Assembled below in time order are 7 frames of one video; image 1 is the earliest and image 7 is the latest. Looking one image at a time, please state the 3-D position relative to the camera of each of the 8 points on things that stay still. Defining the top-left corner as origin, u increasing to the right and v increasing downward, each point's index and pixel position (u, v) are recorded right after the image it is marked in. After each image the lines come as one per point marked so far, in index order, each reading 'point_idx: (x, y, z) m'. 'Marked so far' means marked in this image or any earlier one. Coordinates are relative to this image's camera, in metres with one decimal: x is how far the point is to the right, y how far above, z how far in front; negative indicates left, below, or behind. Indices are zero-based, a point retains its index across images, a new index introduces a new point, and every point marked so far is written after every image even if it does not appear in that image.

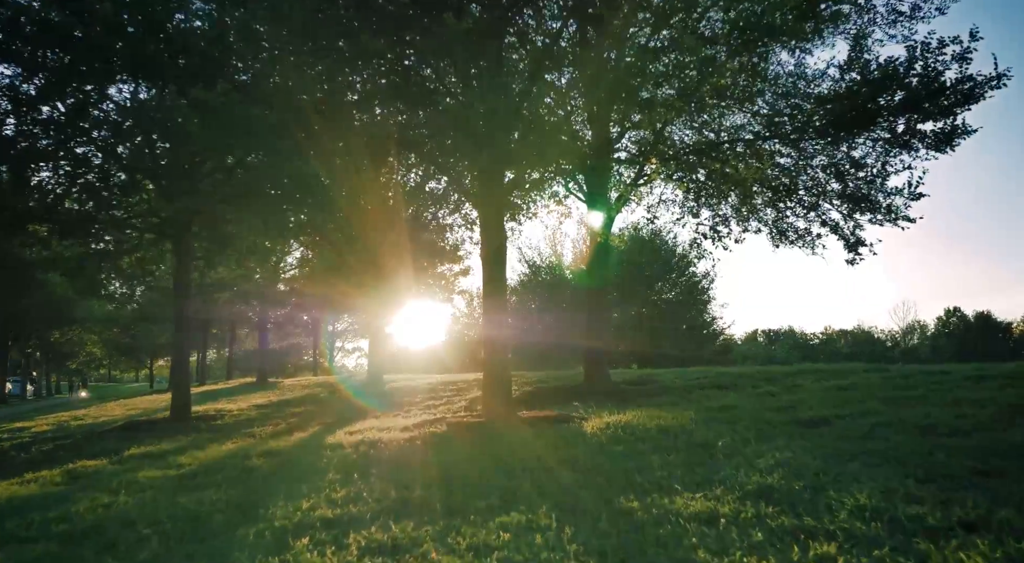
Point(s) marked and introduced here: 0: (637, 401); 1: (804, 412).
0: (+2.6, -2.5, +14.5) m
1: (+4.4, -2.0, +10.6) m
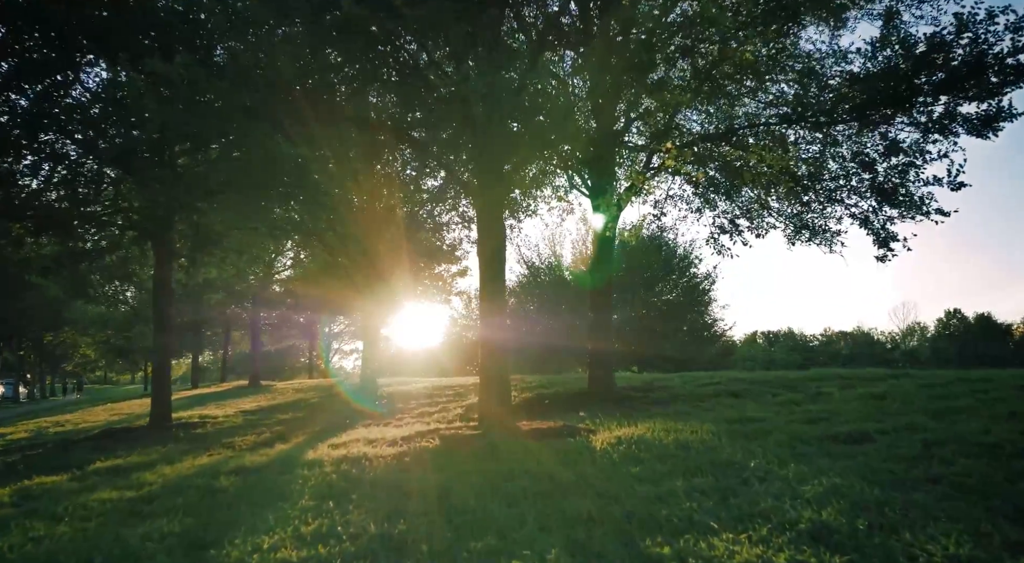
0: (+2.6, -2.5, +13.4) m
1: (+4.4, -1.9, +9.4) m
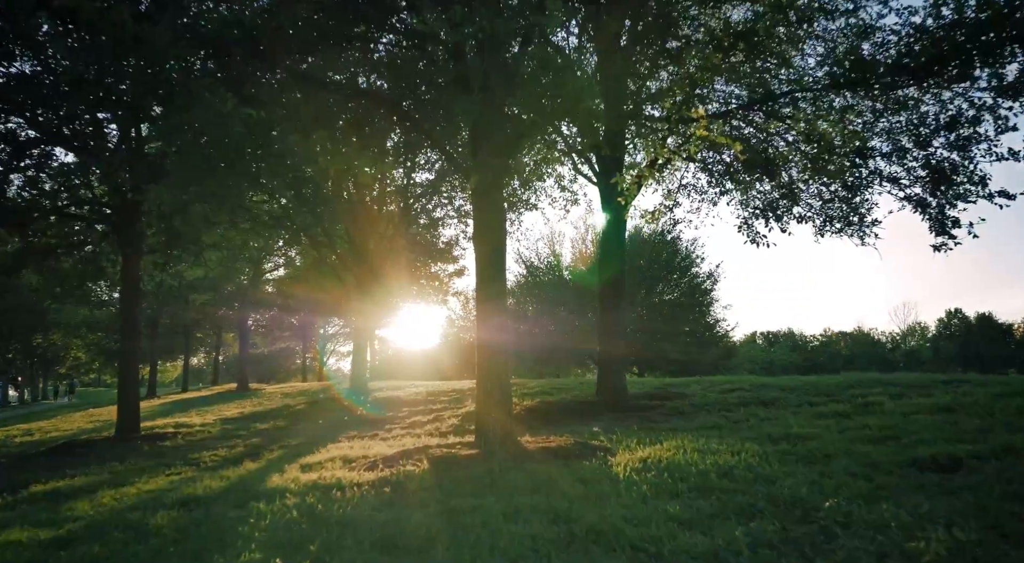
0: (+2.6, -2.4, +11.7) m
1: (+4.4, -1.8, +7.8) m
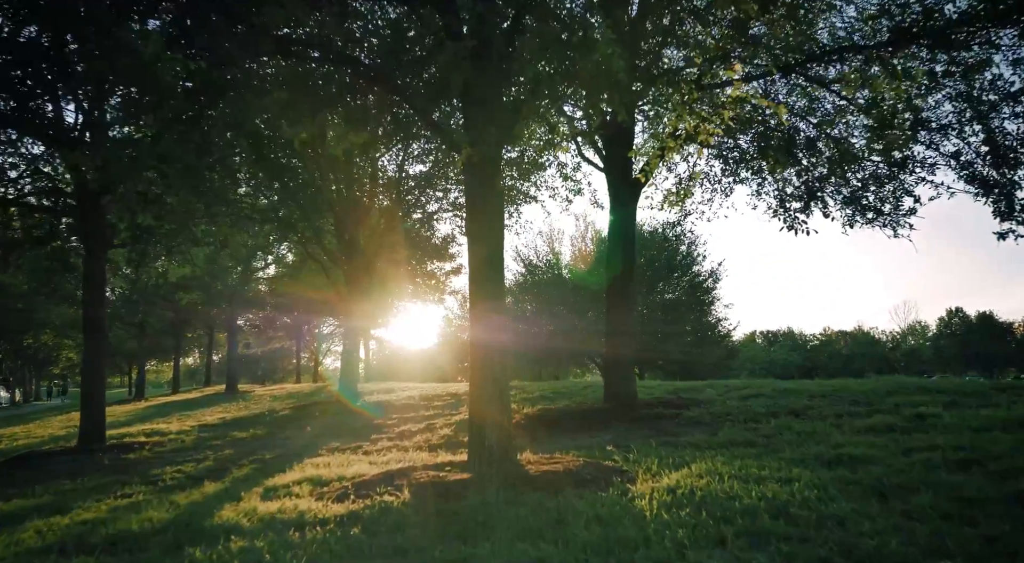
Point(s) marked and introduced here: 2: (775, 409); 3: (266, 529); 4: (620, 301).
0: (+2.6, -2.3, +10.2) m
1: (+4.4, -1.7, +6.3) m
2: (+4.5, -2.2, +12.2) m
3: (-2.4, -2.4, +6.8) m
4: (+2.3, -0.4, +15.1) m
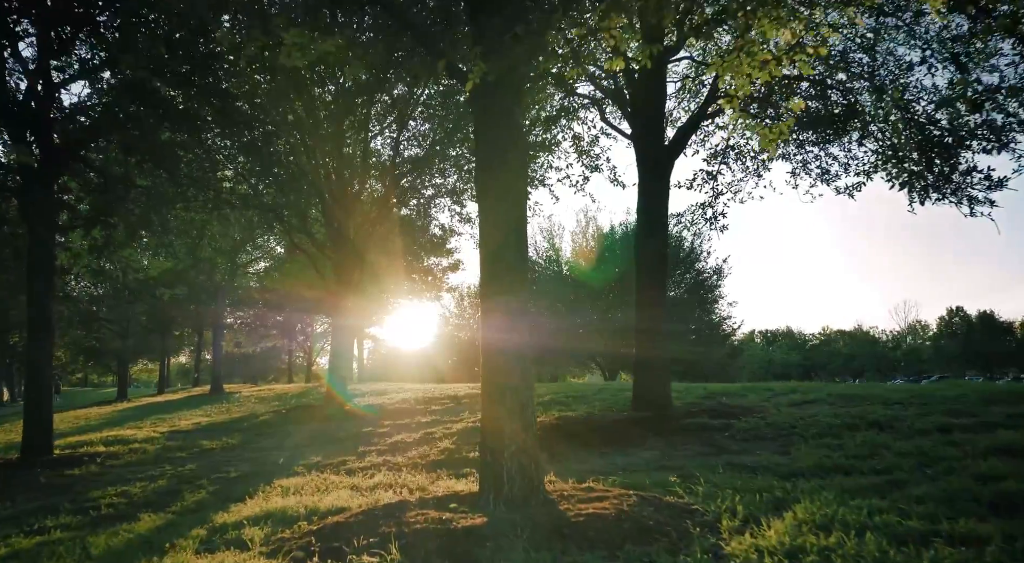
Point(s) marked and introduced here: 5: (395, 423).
0: (+2.8, -2.0, +8.0) m
1: (+4.6, -1.5, +4.1) m
2: (+4.8, -2.0, +10.0) m
3: (-2.1, -2.1, +4.5) m
4: (+2.6, -0.2, +12.9) m
5: (-3.0, -3.6, +18.1) m
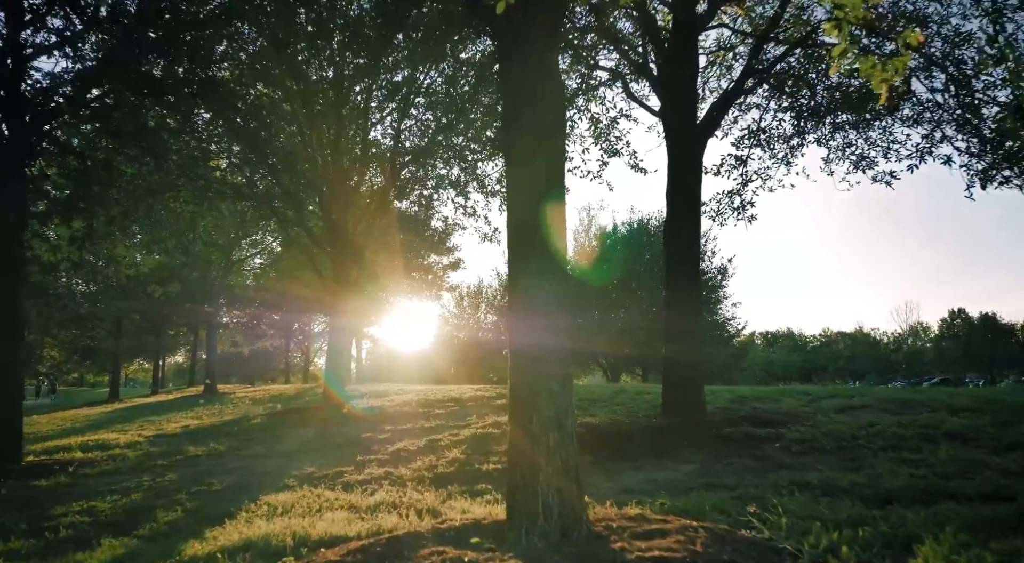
0: (+3.1, -1.9, +6.8) m
1: (+4.9, -1.4, +2.8) m
2: (+5.0, -1.8, +8.7) m
3: (-1.8, -1.9, +3.3) m
4: (+2.8, 0.0, +11.6) m
5: (-2.7, -3.5, +16.8) m
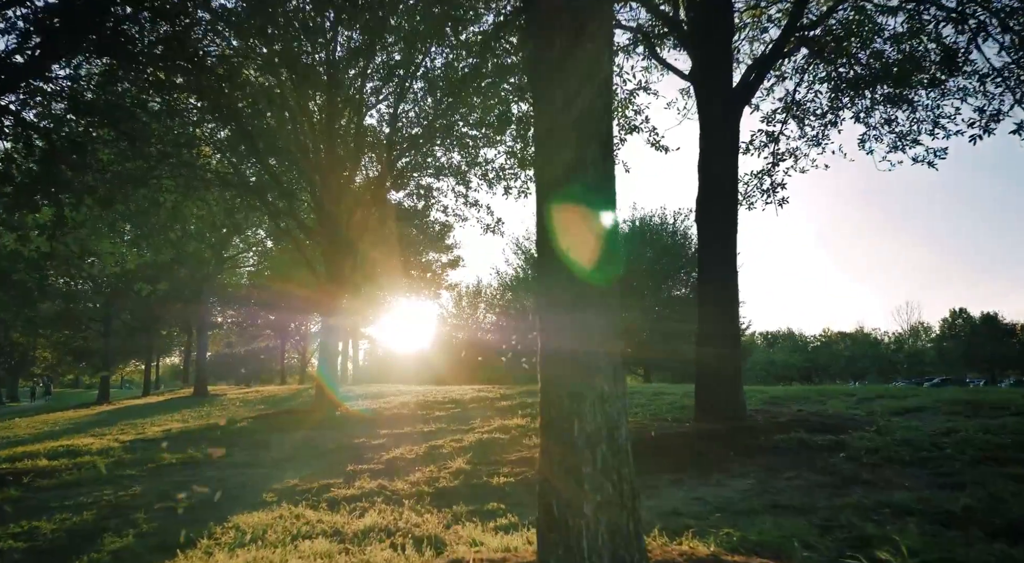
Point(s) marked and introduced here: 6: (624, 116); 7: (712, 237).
0: (+3.3, -1.7, +5.4) m
1: (+5.1, -1.1, +1.5) m
2: (+5.2, -1.6, +7.3) m
3: (-1.7, -1.7, +1.9) m
4: (+3.0, +0.2, +10.2) m
5: (-2.6, -3.3, +15.4) m
6: (+2.2, +3.4, +14.4) m
7: (+2.9, +0.7, +10.3) m
